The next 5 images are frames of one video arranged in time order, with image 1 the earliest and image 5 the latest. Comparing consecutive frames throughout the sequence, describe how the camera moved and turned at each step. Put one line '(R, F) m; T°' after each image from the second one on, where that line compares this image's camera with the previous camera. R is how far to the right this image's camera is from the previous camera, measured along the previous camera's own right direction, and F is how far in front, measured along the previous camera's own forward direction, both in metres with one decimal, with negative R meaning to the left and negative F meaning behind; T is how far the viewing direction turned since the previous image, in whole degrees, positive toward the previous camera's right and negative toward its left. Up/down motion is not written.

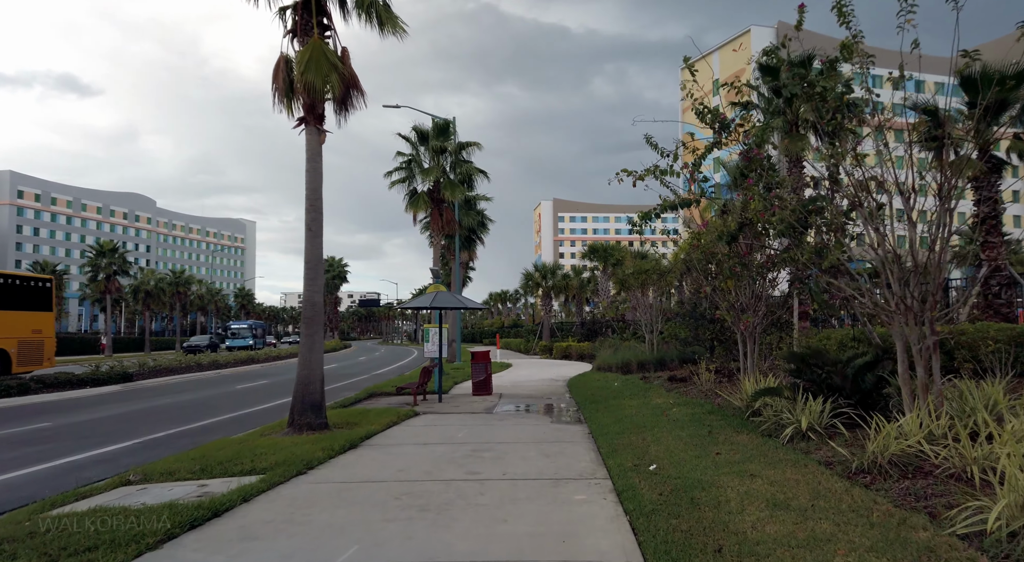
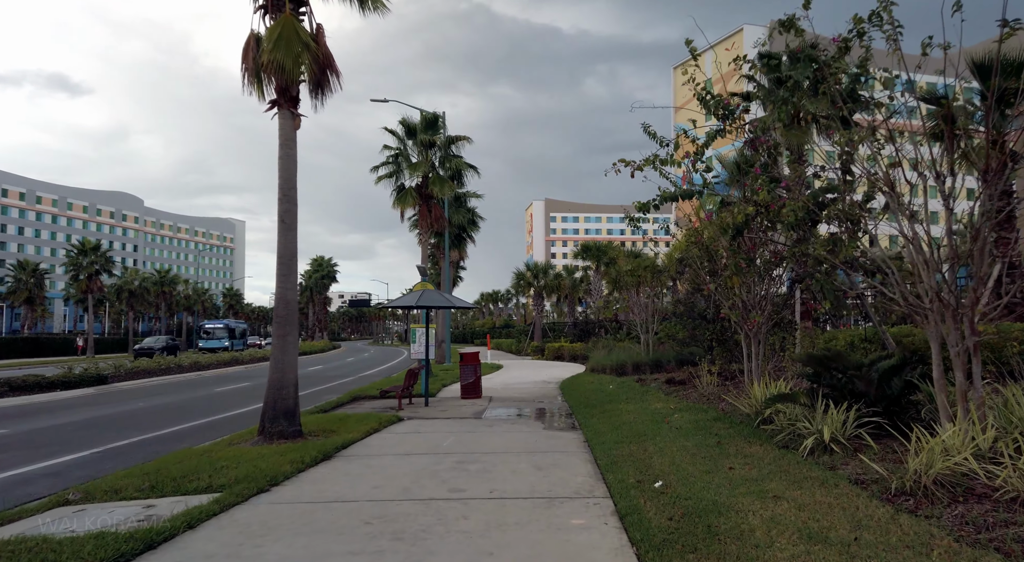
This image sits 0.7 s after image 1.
(0.0, +0.7) m; +1°
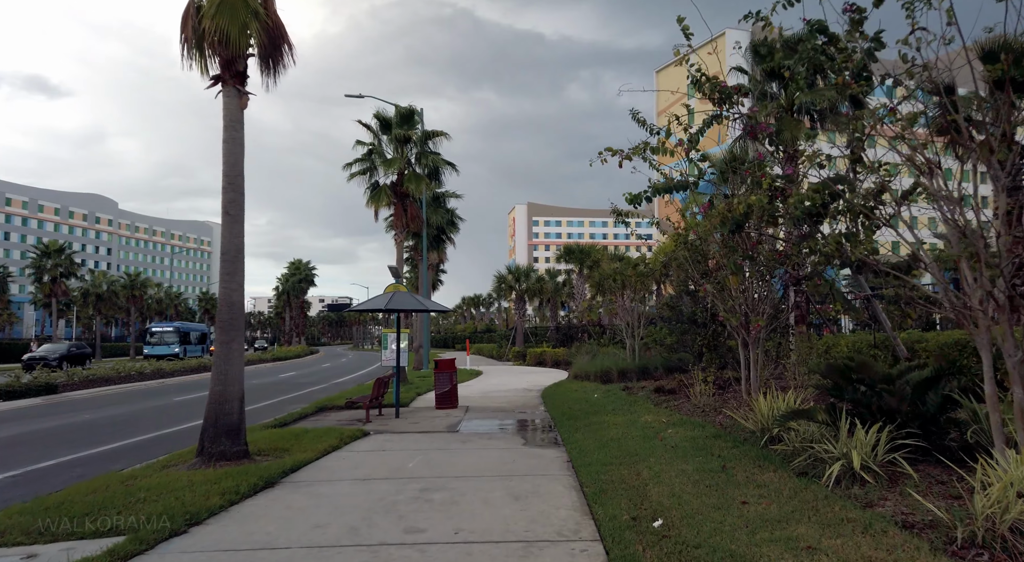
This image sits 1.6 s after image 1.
(+0.1, +0.9) m; +2°
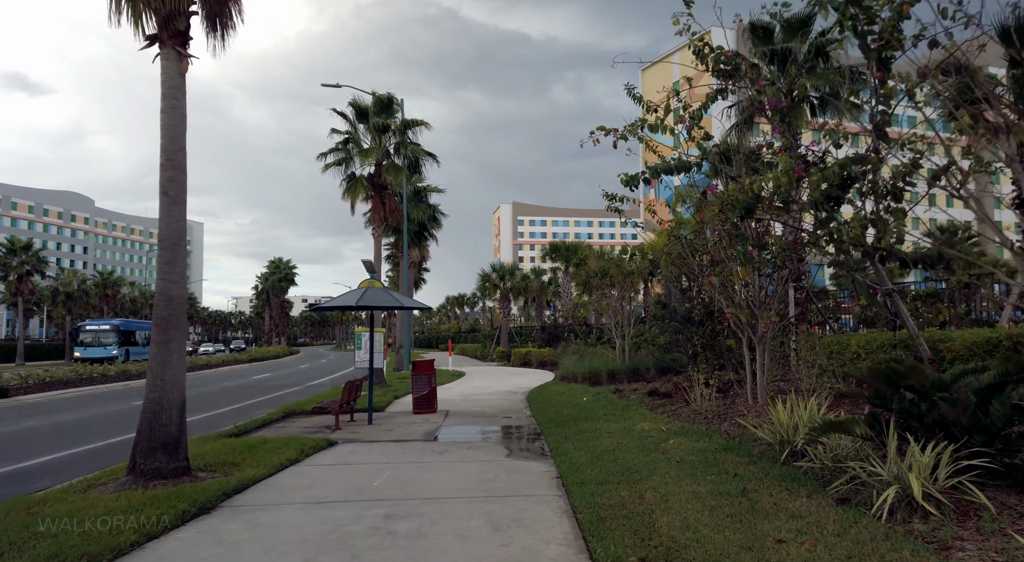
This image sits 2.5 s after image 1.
(0.0, +0.9) m; +1°
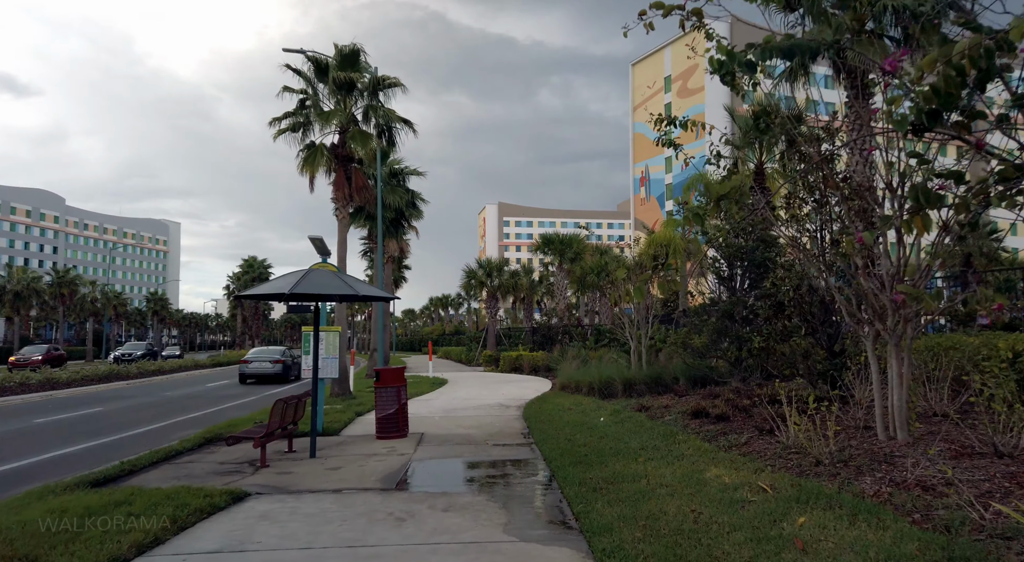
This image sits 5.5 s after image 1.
(-0.1, +3.1) m; +1°
